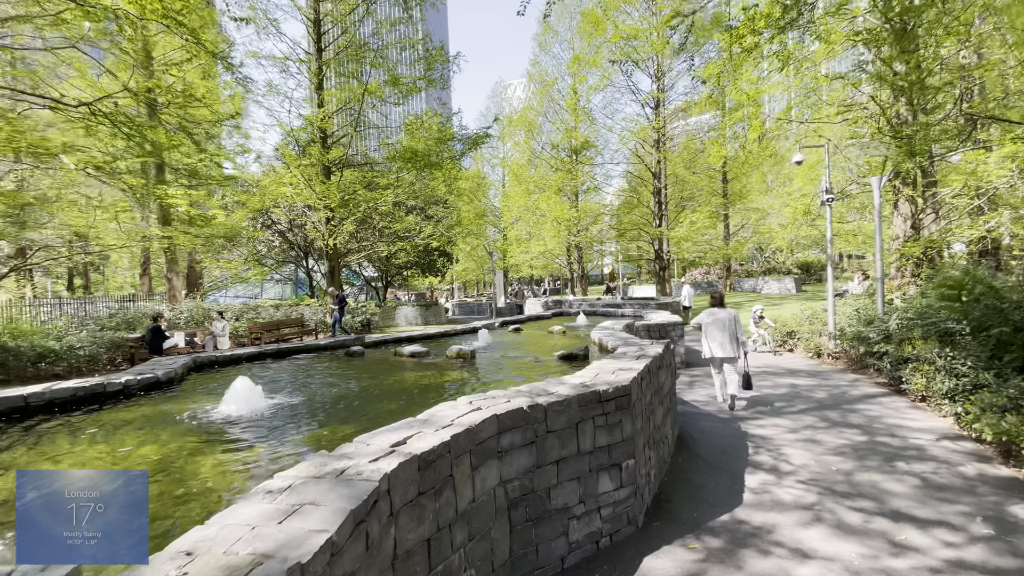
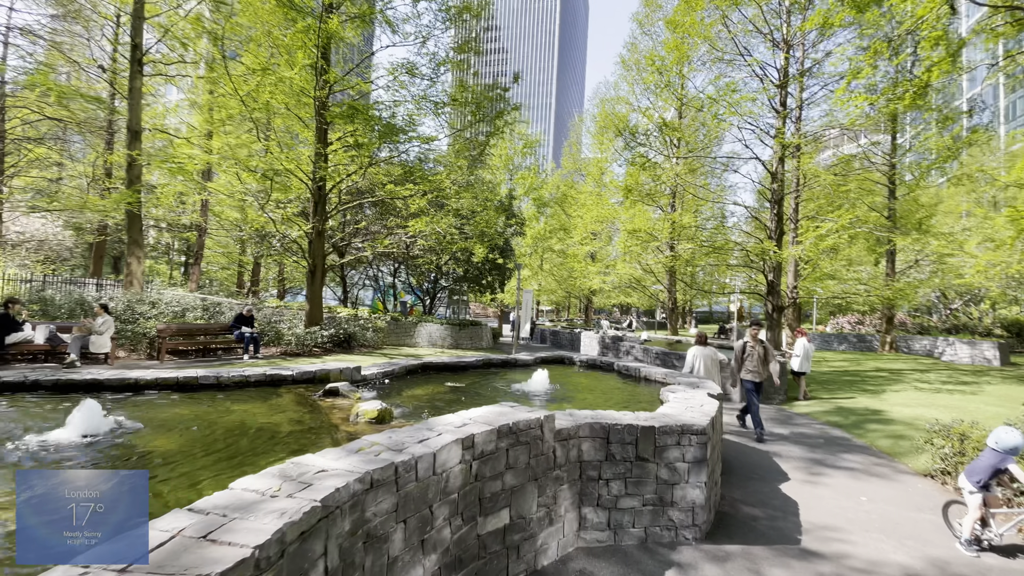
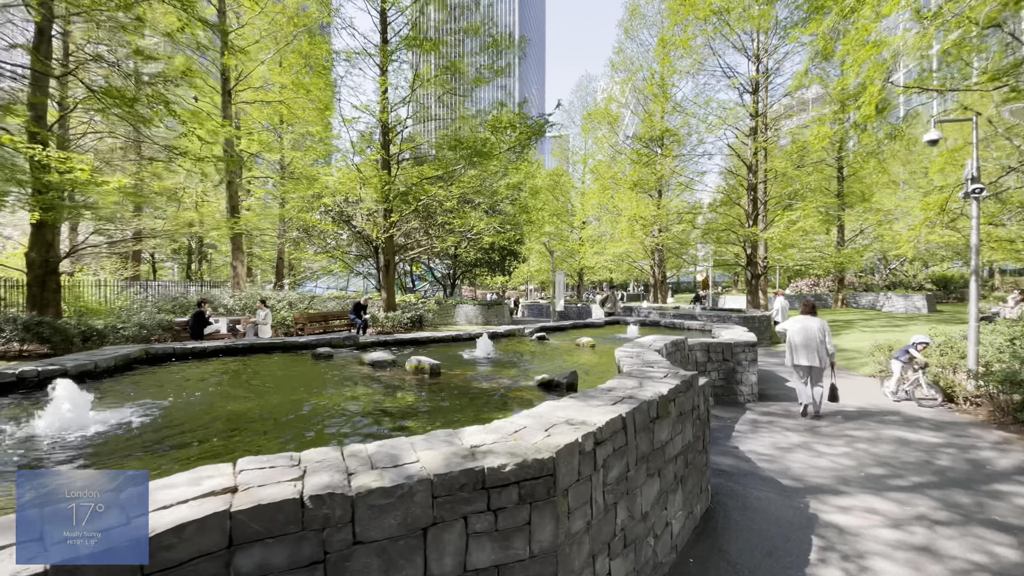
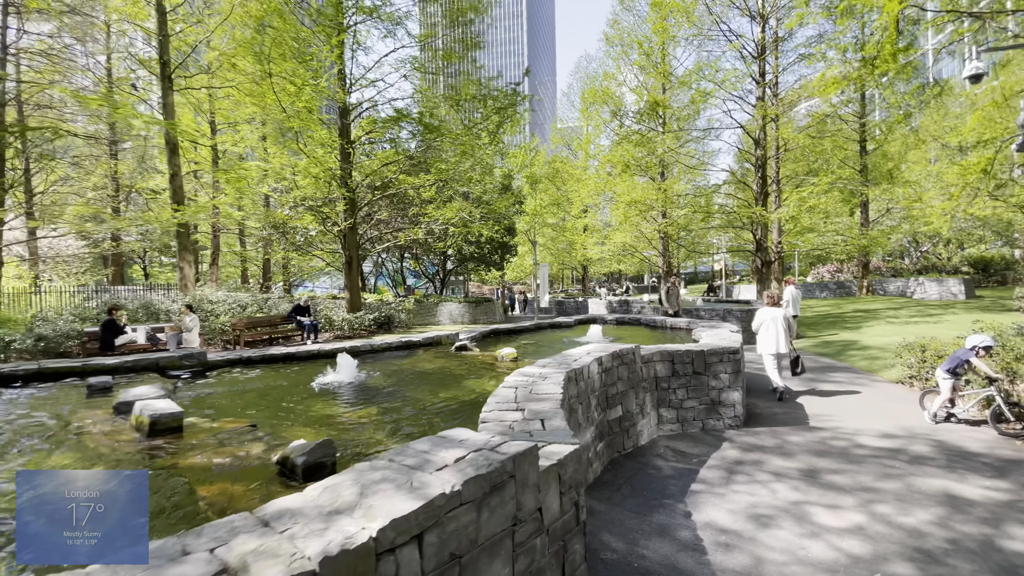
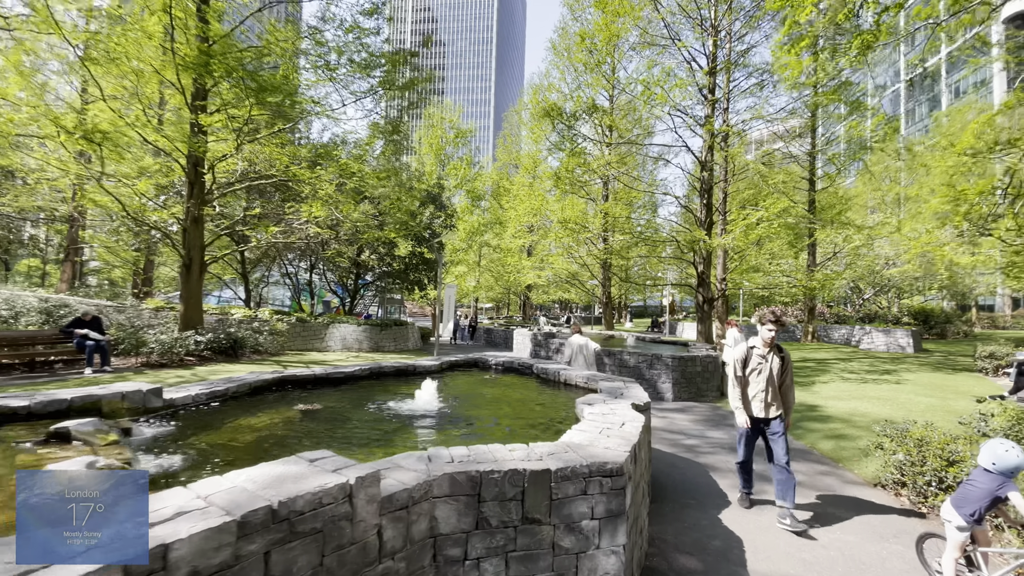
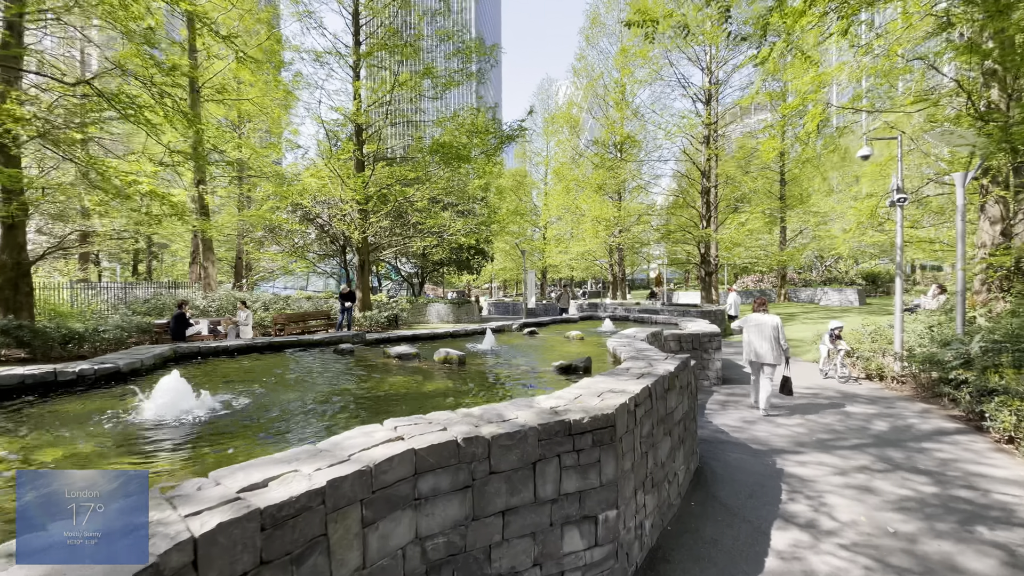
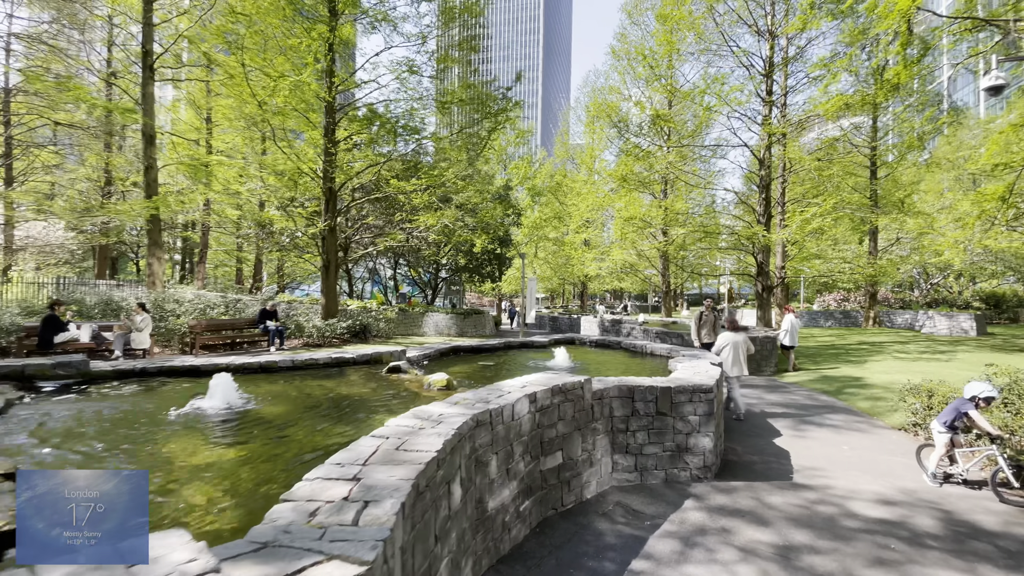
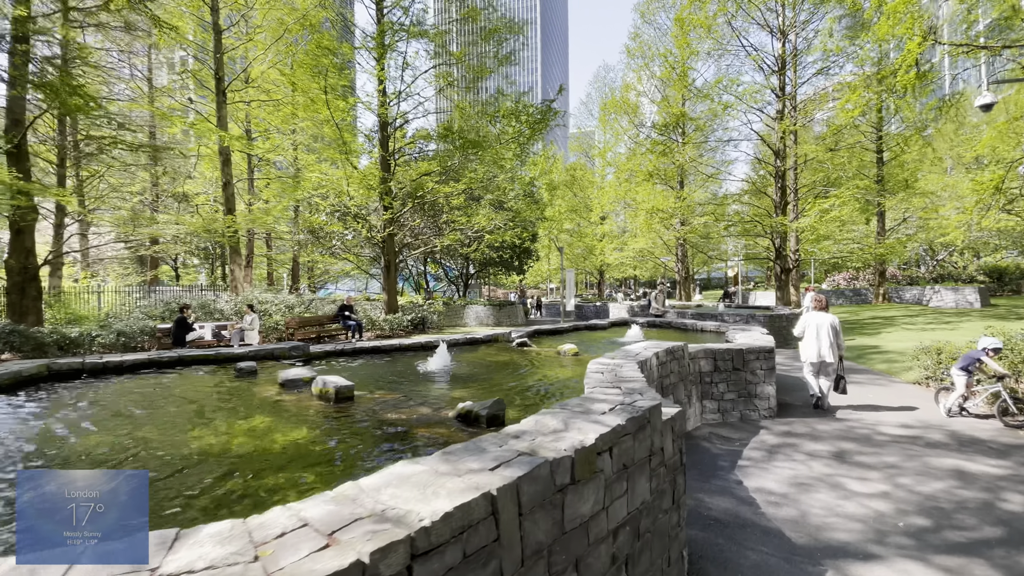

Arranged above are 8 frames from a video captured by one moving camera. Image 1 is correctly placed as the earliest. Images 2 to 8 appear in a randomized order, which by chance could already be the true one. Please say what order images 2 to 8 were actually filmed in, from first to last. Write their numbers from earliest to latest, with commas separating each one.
6, 3, 8, 4, 7, 2, 5
